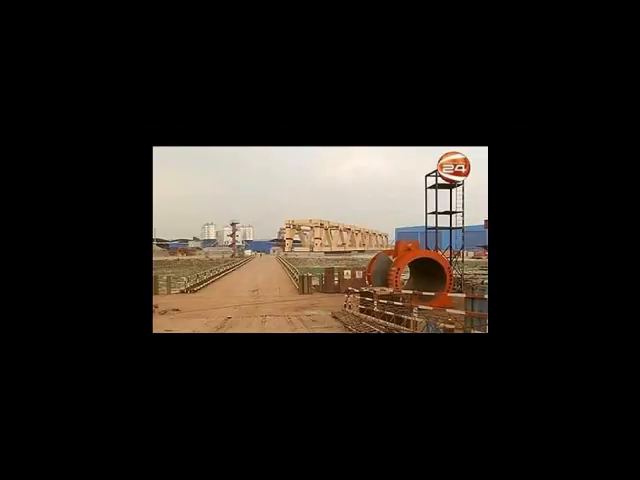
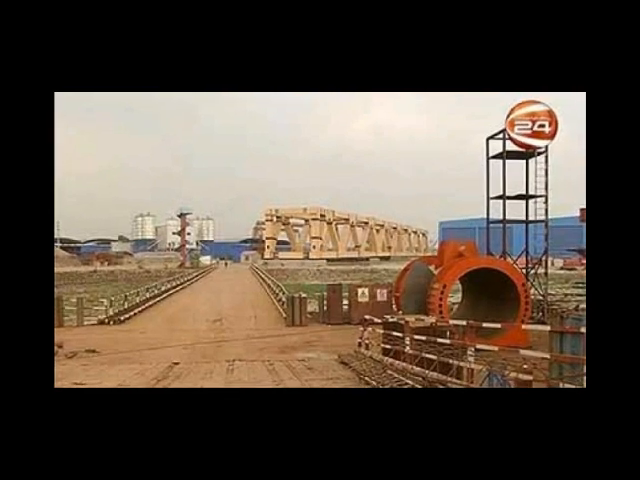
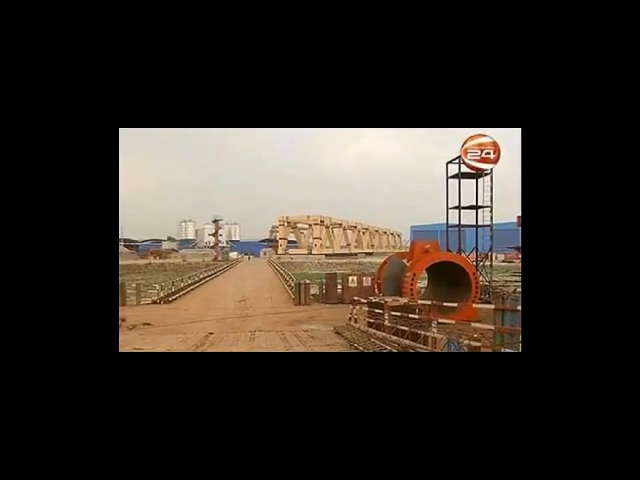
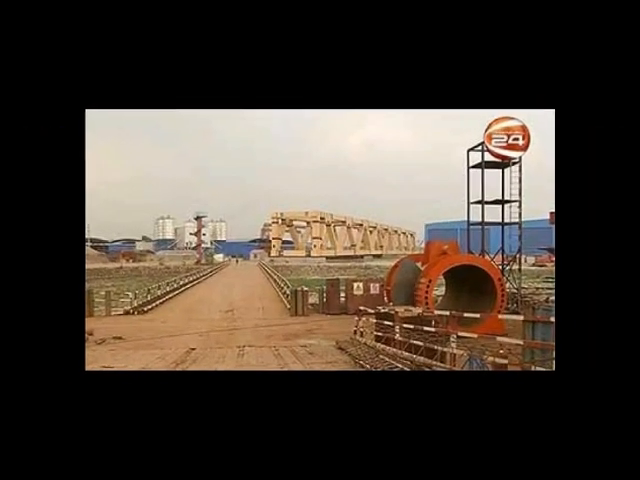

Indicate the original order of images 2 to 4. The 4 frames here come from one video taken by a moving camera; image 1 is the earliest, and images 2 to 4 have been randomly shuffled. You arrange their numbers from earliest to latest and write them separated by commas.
3, 4, 2
